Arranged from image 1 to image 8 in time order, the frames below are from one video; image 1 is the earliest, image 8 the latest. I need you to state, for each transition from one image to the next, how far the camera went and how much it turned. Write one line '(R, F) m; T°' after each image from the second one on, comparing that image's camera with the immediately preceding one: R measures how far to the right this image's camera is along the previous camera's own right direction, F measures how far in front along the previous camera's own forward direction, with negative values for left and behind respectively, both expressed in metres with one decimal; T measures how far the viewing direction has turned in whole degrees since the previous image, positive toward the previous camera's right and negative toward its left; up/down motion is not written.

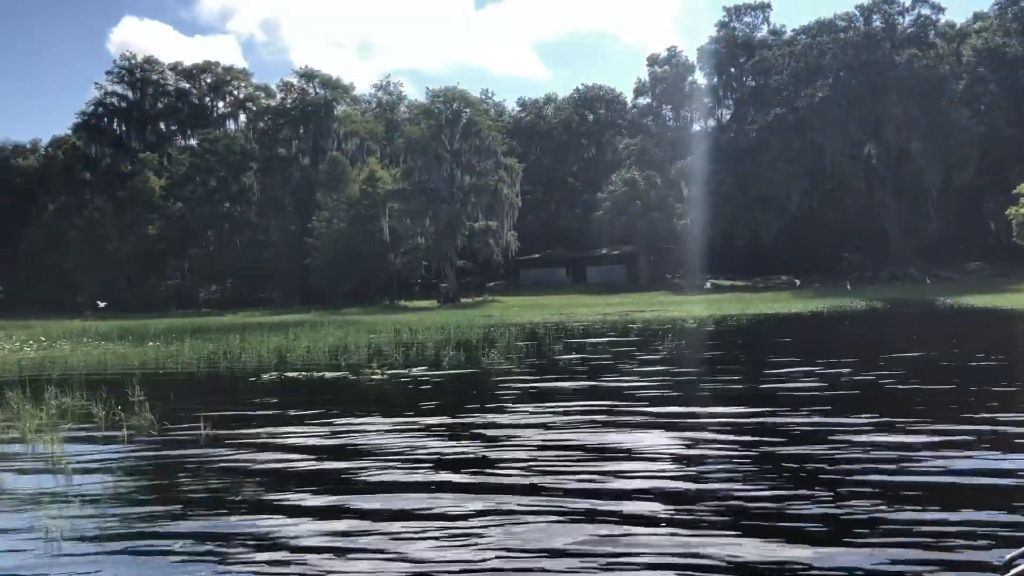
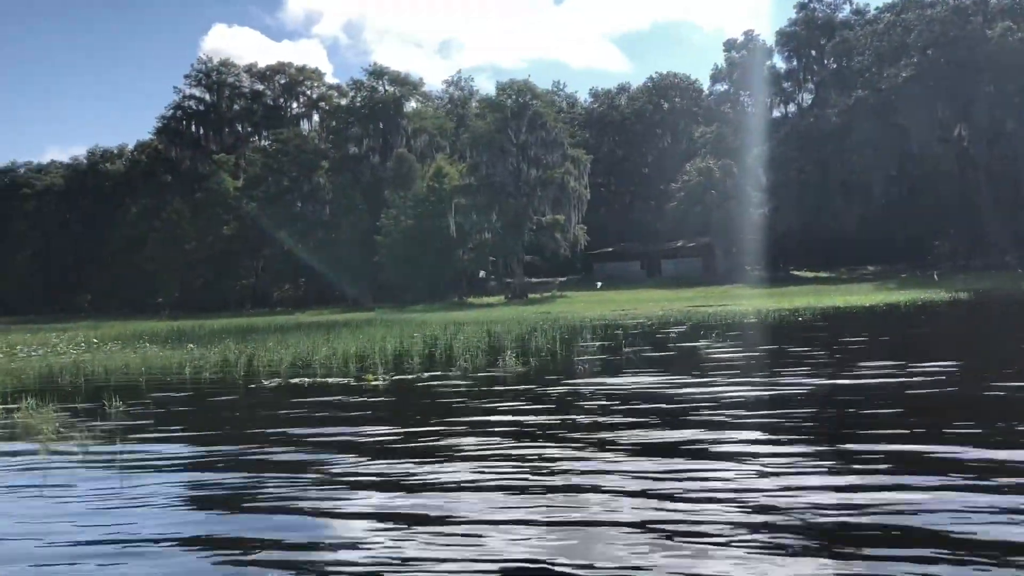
(+1.0, +1.1) m; -5°
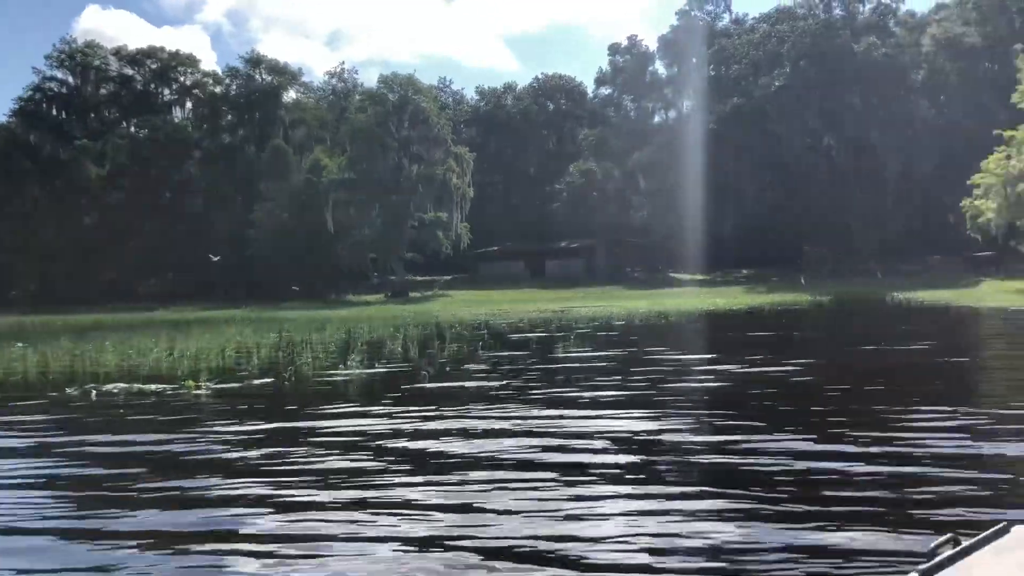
(+0.6, +0.7) m; +7°
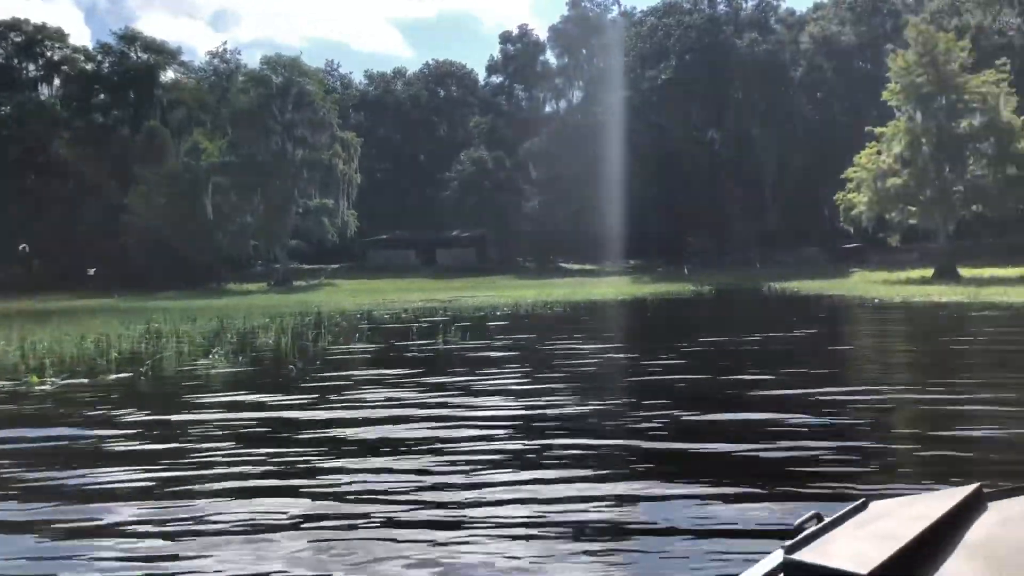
(+0.2, +0.4) m; +7°
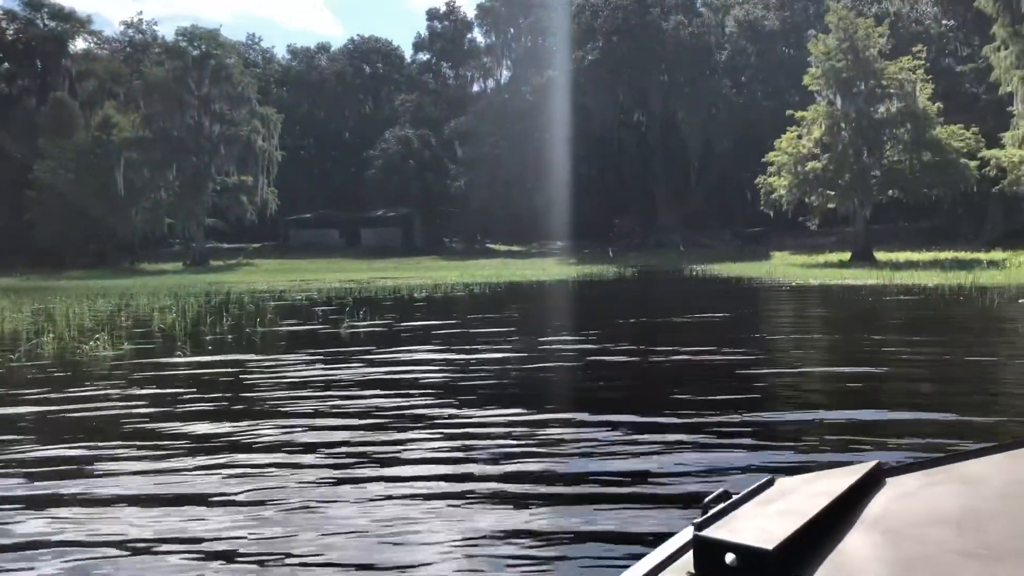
(+0.3, +0.5) m; +4°
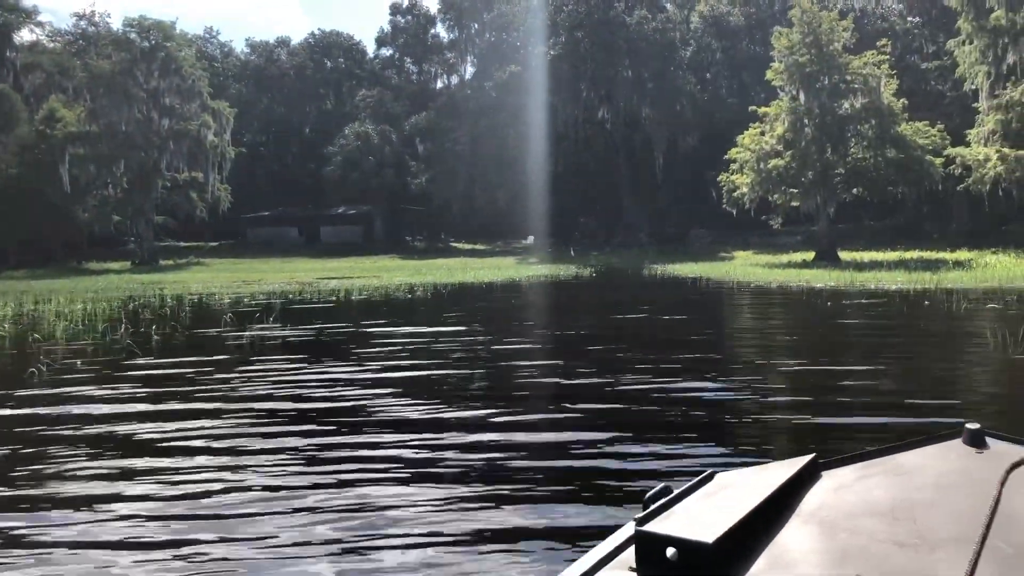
(+0.7, +1.3) m; +2°
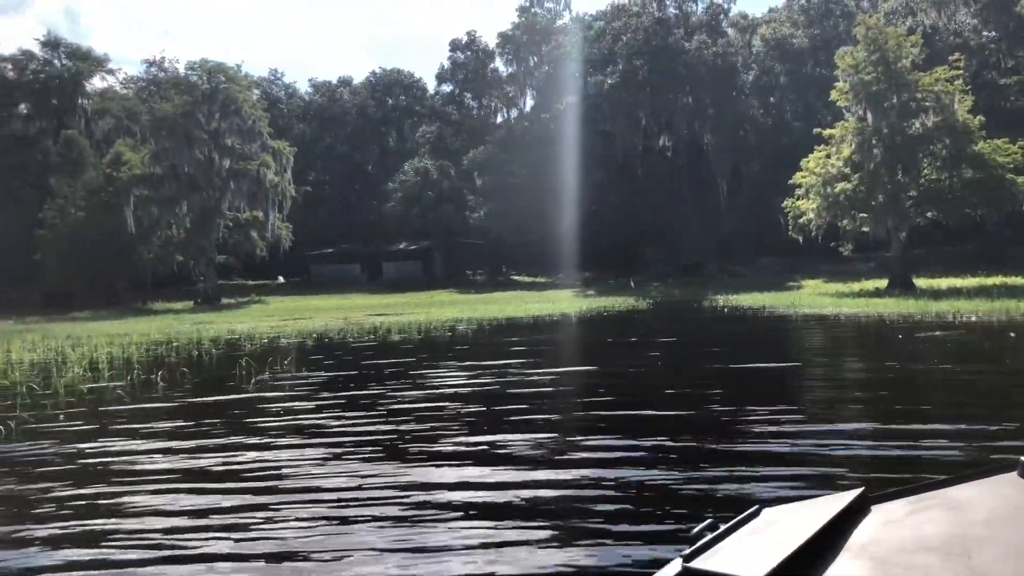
(+0.6, +1.1) m; -4°
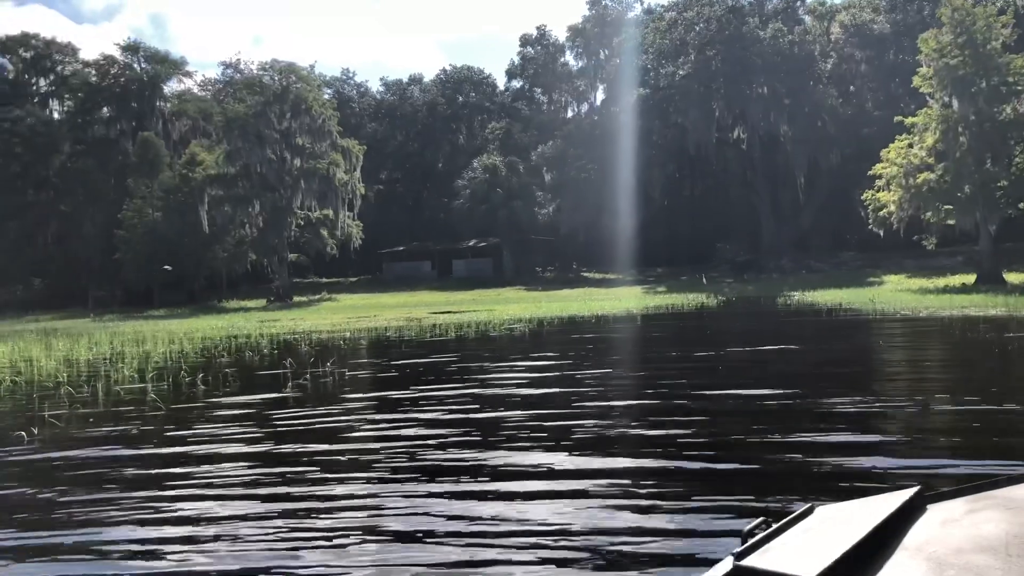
(+0.3, +0.6) m; -5°
